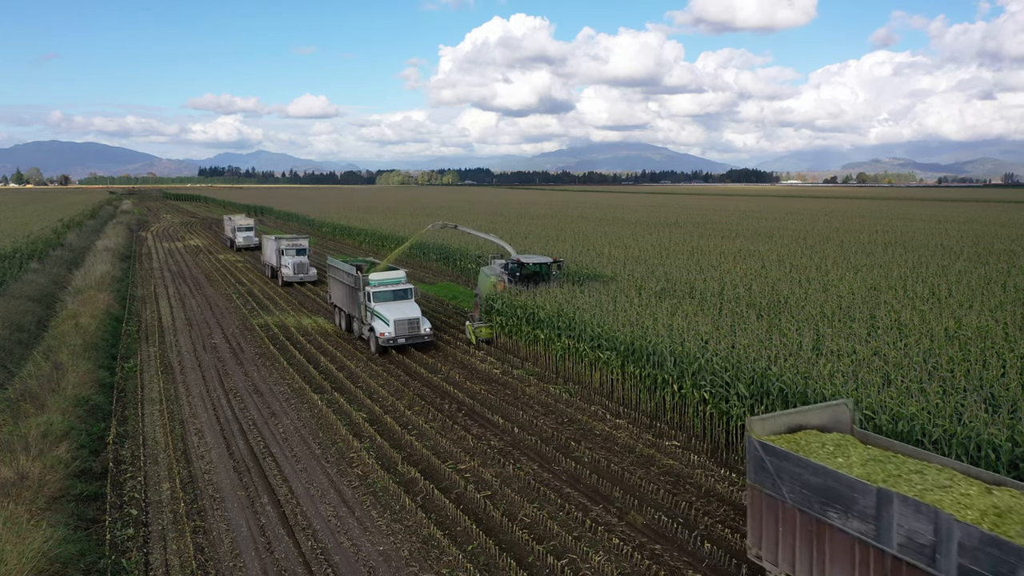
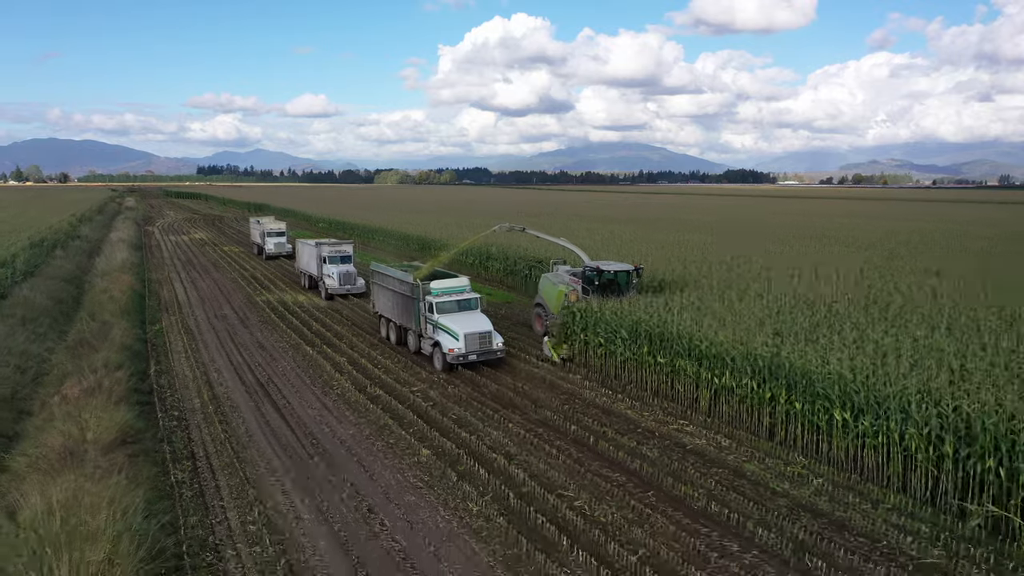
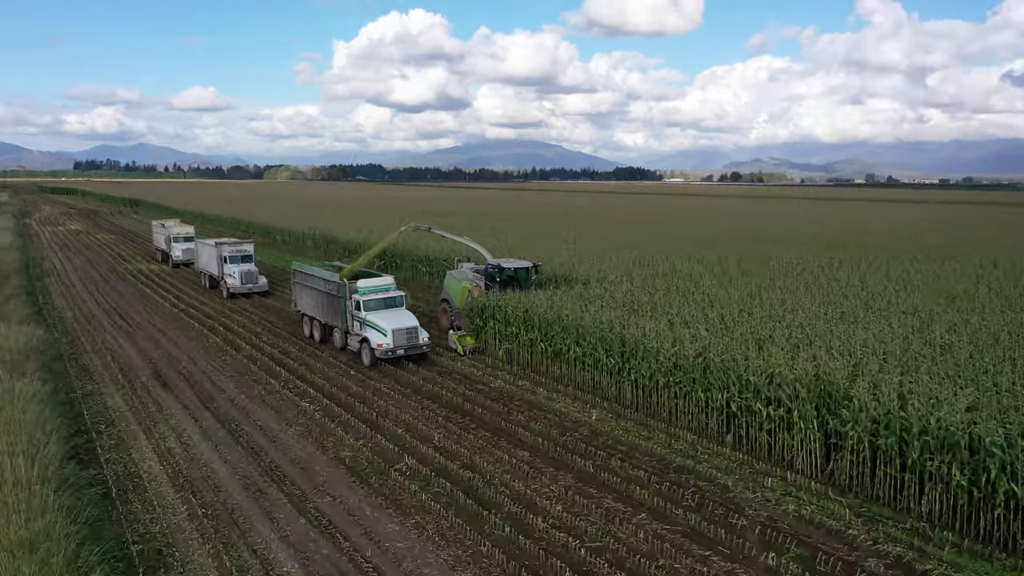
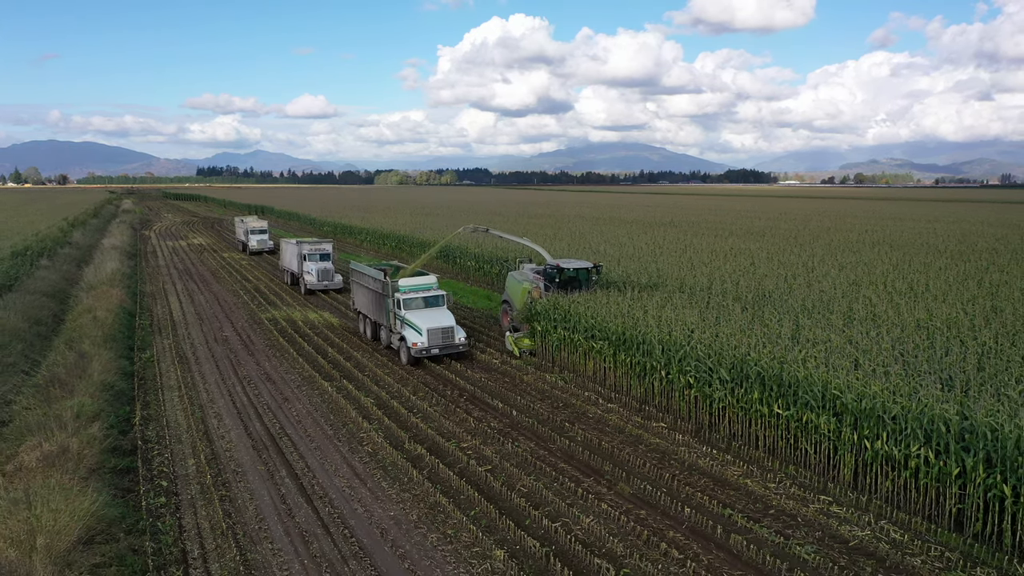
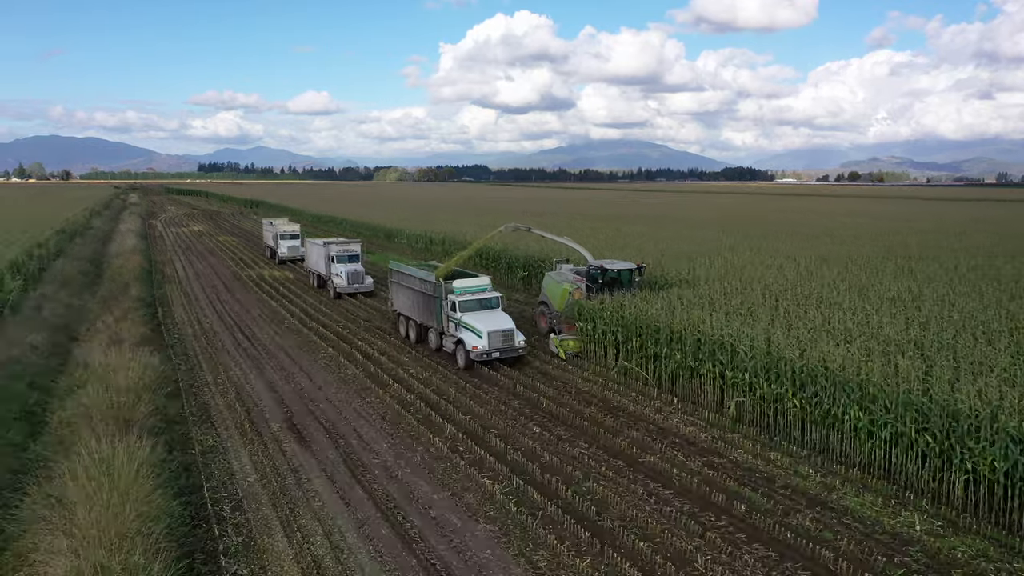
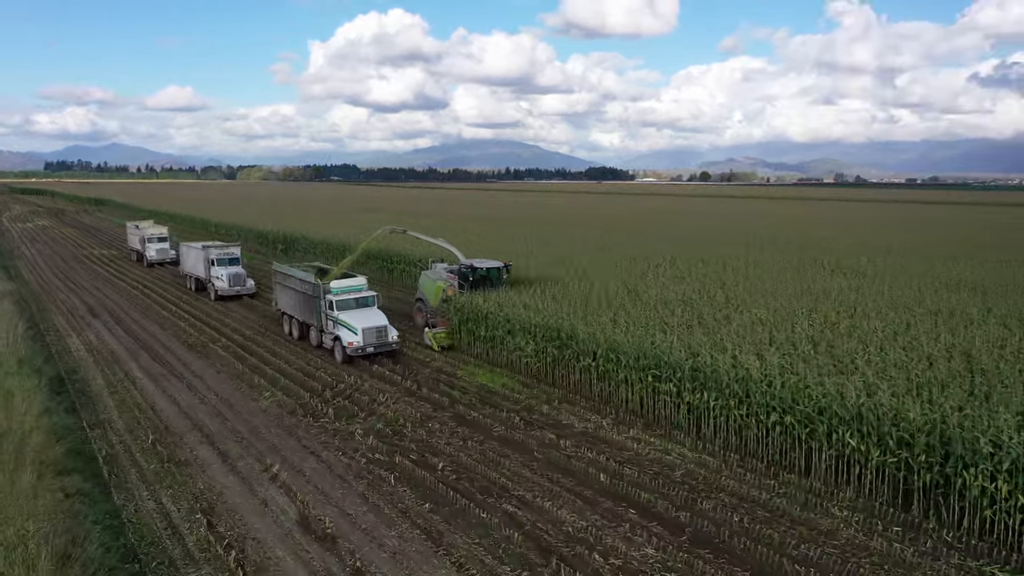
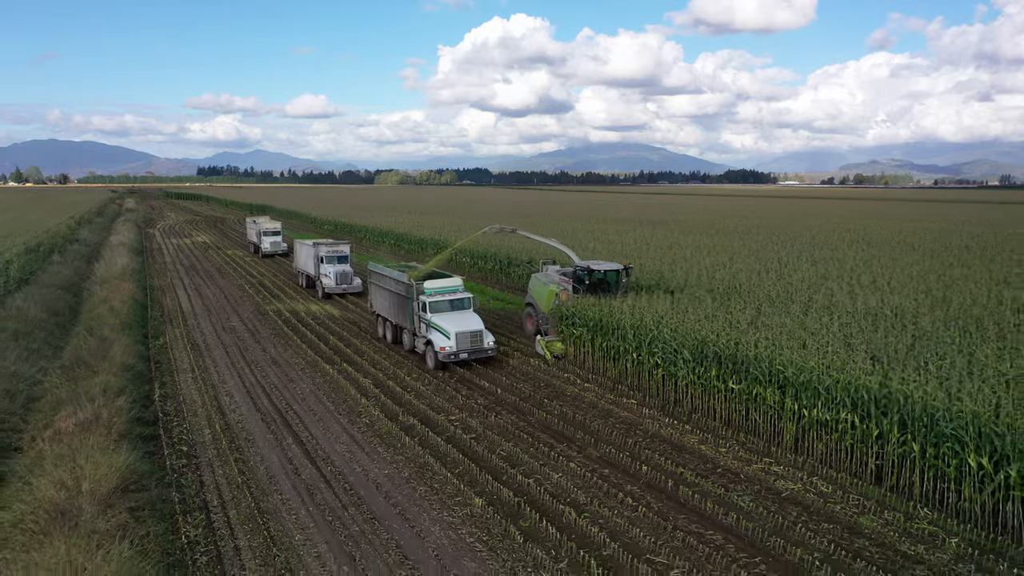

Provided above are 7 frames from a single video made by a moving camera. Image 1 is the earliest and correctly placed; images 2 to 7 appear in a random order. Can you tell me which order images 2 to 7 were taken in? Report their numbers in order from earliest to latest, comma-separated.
4, 7, 2, 5, 3, 6
